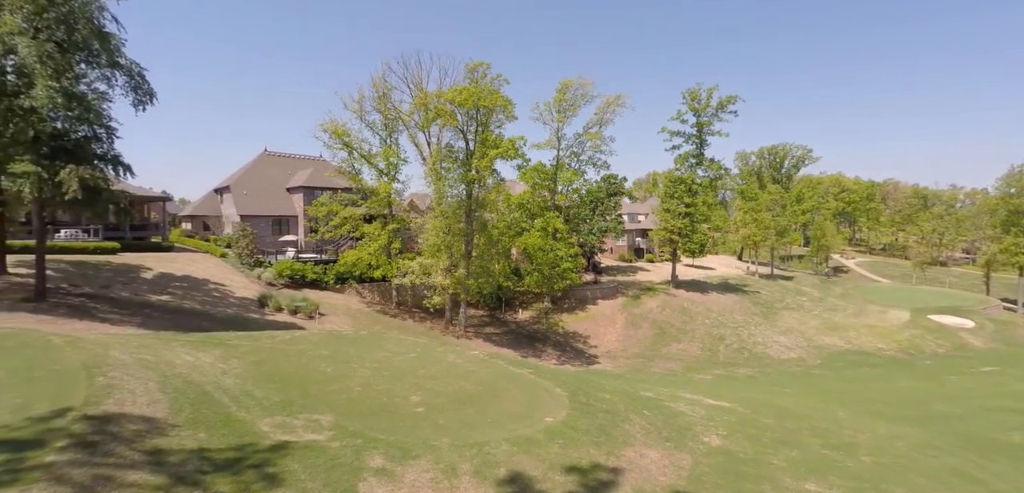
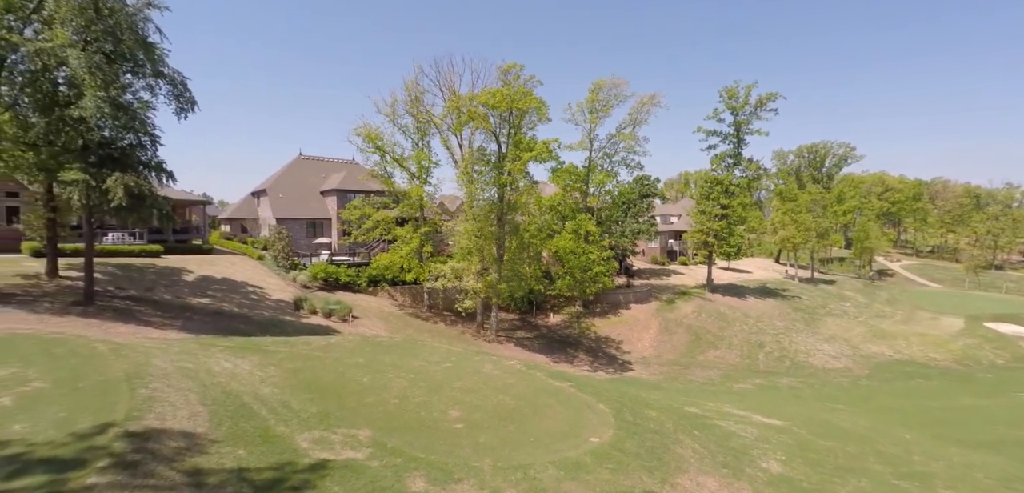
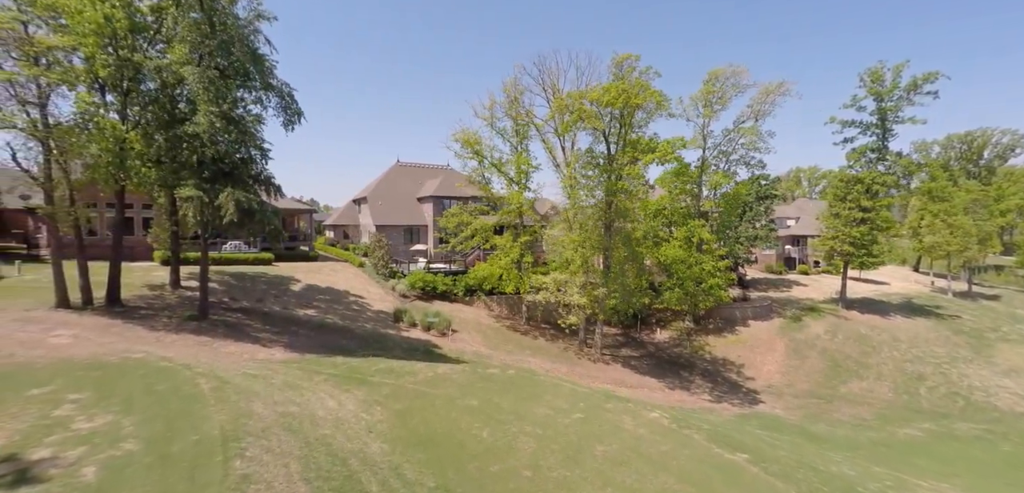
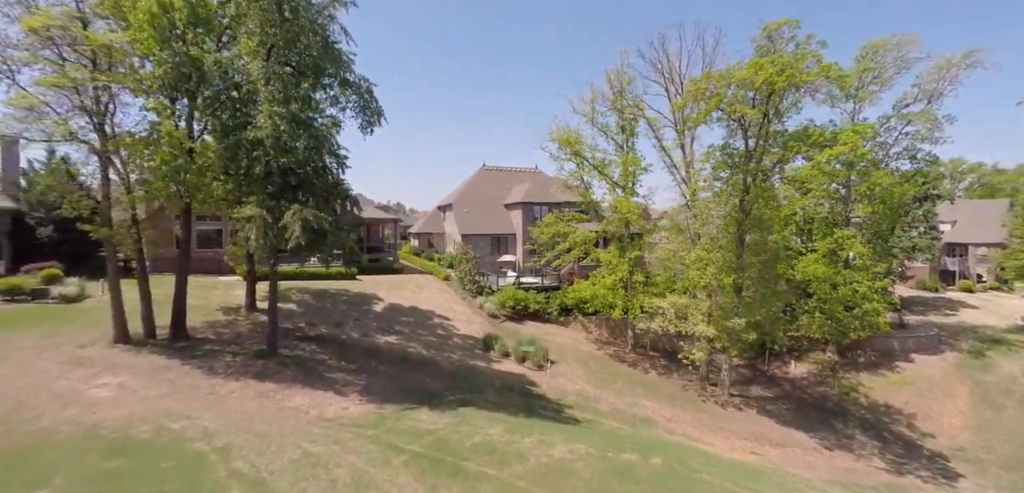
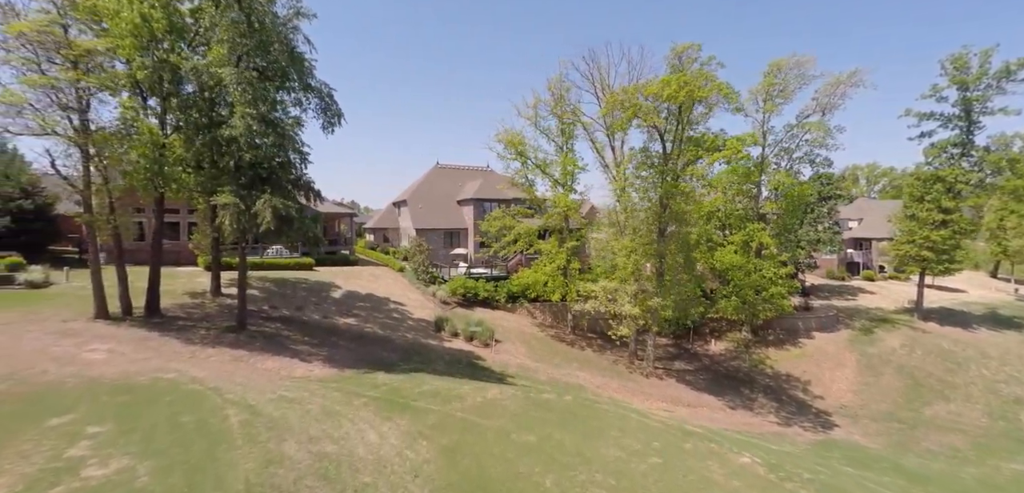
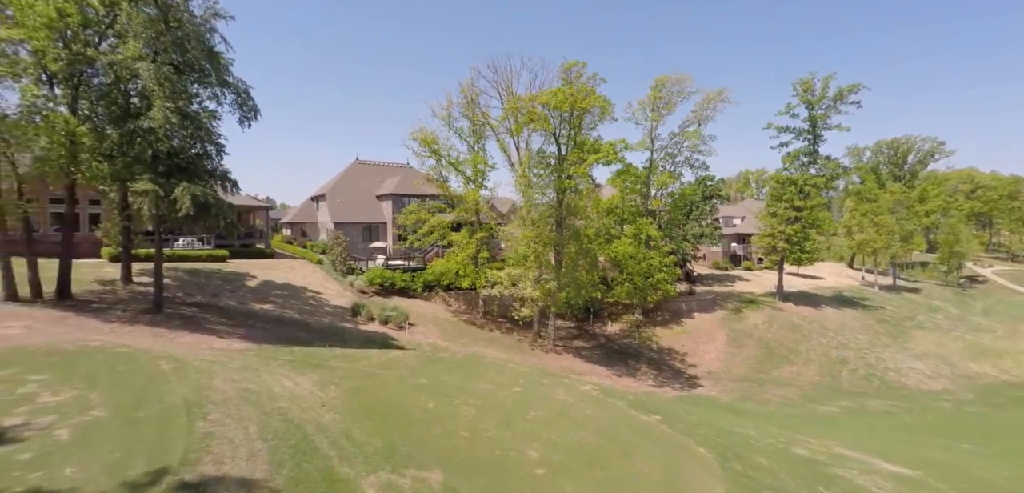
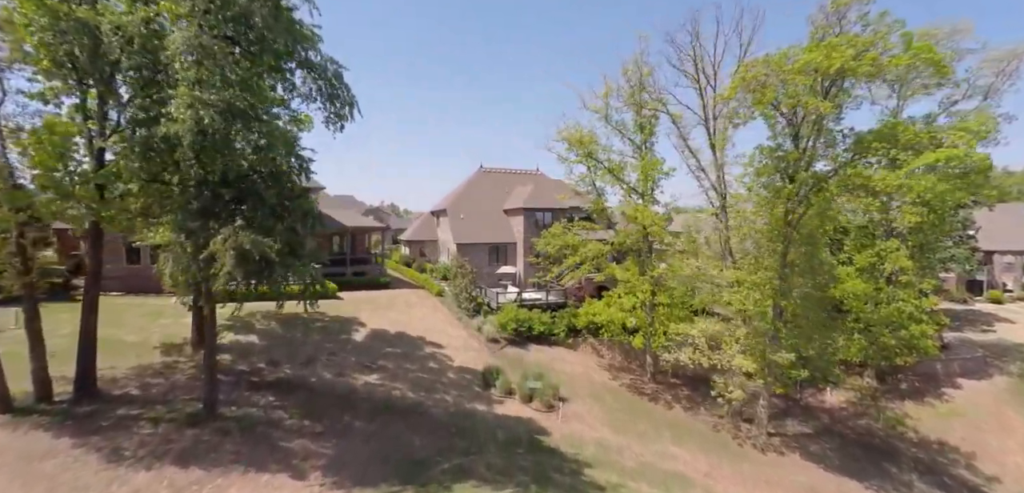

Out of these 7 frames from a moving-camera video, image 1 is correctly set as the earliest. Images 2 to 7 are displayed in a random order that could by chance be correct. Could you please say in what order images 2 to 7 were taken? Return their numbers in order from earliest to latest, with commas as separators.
2, 6, 3, 5, 4, 7
